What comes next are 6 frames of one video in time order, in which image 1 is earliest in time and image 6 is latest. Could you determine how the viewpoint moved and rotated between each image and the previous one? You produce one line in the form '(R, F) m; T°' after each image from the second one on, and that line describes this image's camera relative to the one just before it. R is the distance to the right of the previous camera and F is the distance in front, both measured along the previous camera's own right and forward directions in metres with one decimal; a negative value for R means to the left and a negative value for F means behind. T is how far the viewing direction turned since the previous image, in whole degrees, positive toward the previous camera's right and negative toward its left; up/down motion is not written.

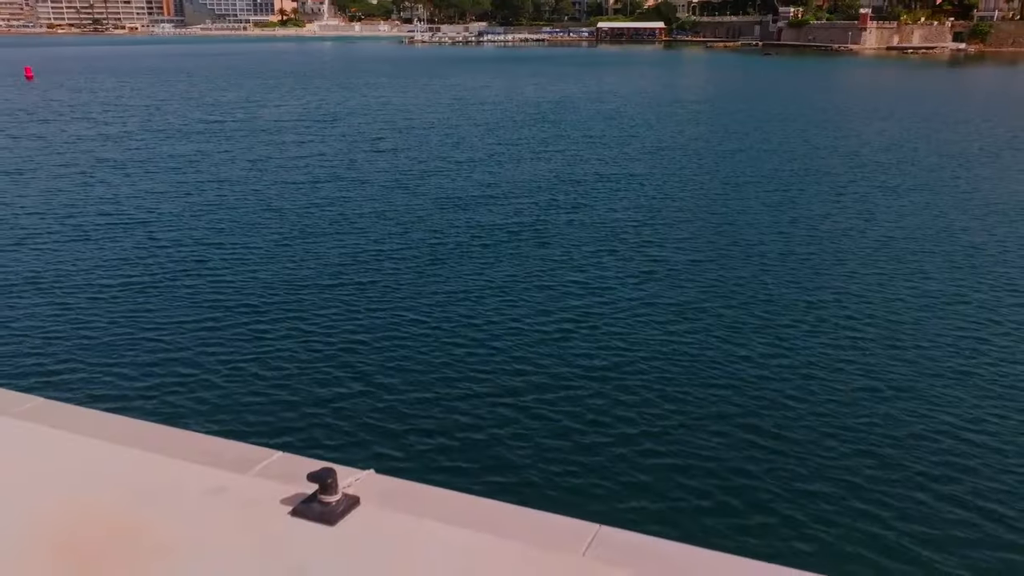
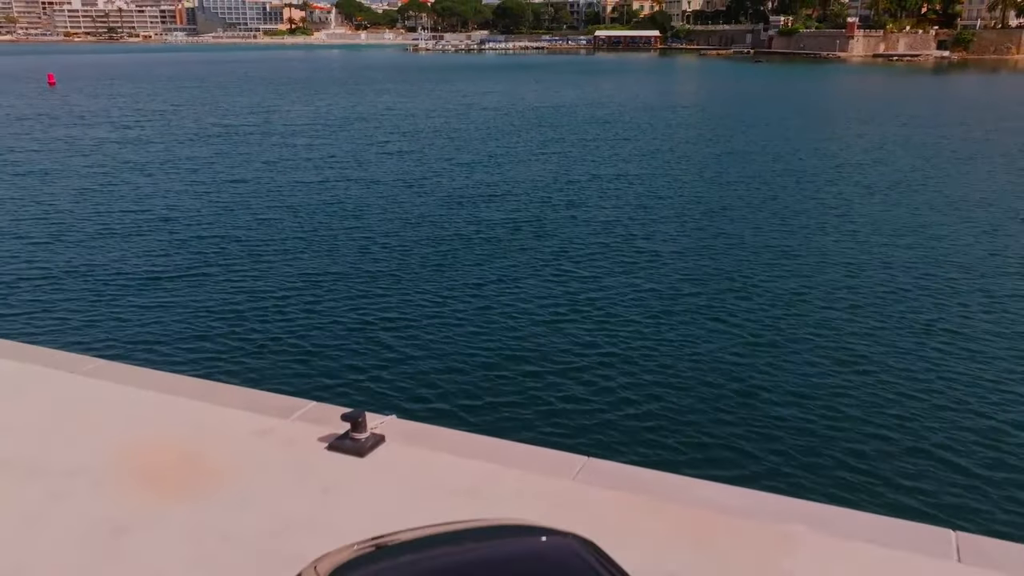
(0.0, -1.6) m; 0°
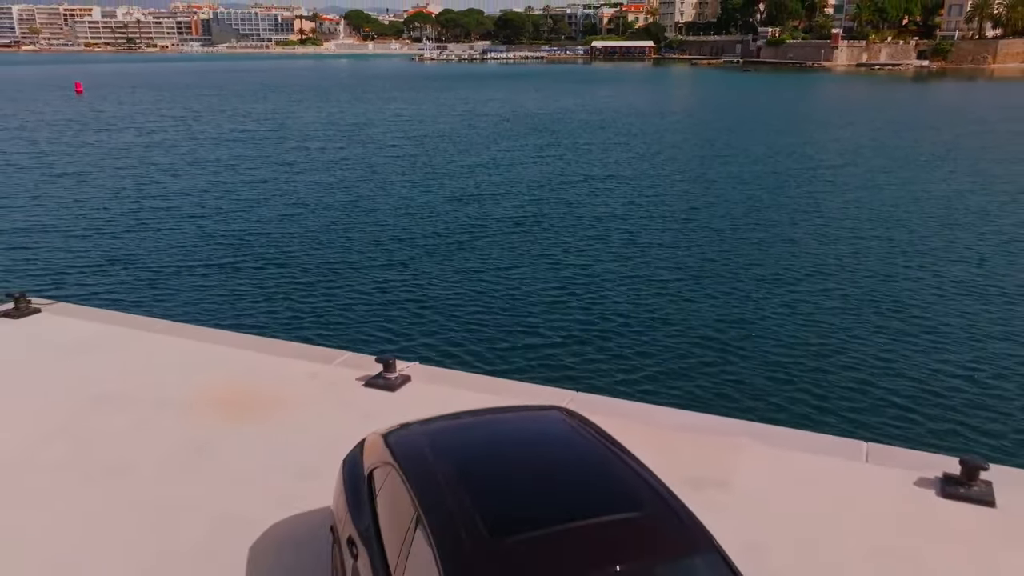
(0.0, -2.2) m; 0°
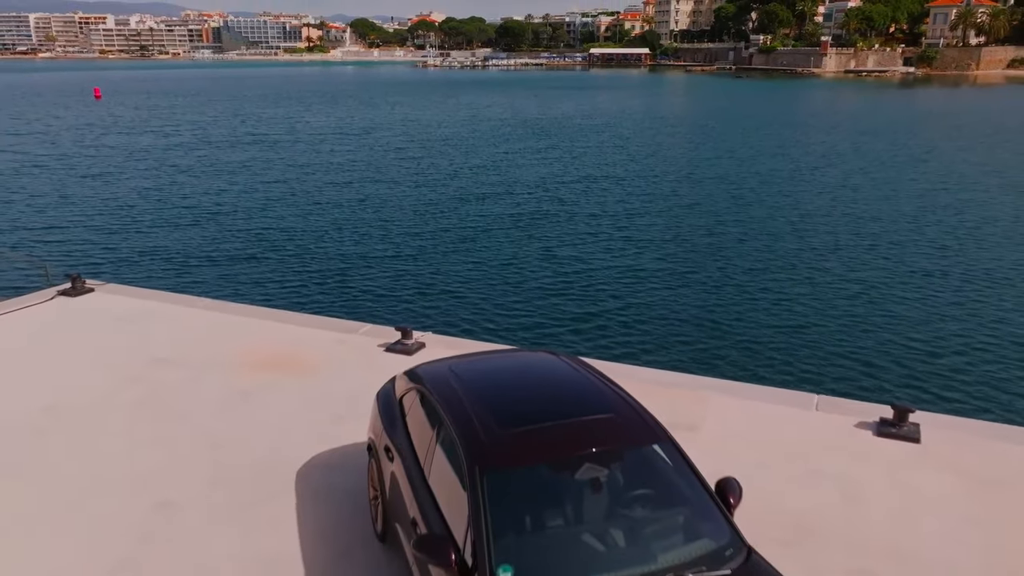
(0.0, -1.7) m; 0°
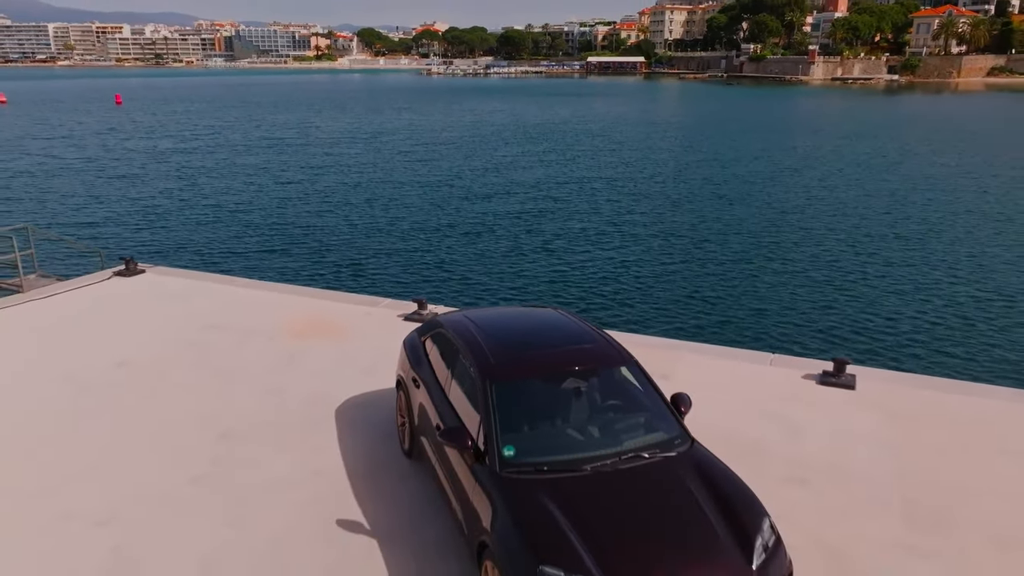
(0.0, -2.0) m; 0°
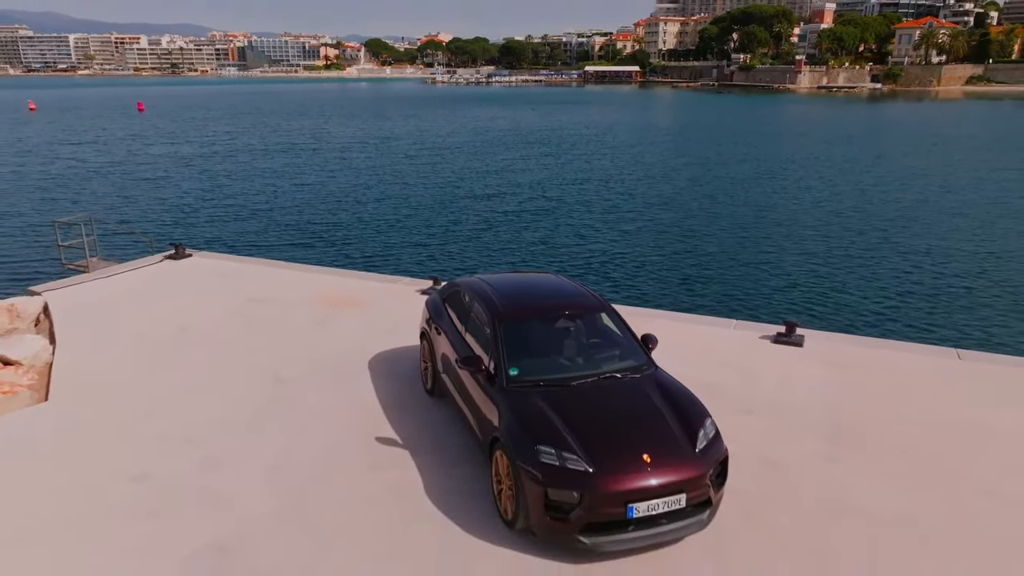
(-0.1, -2.4) m; 0°
